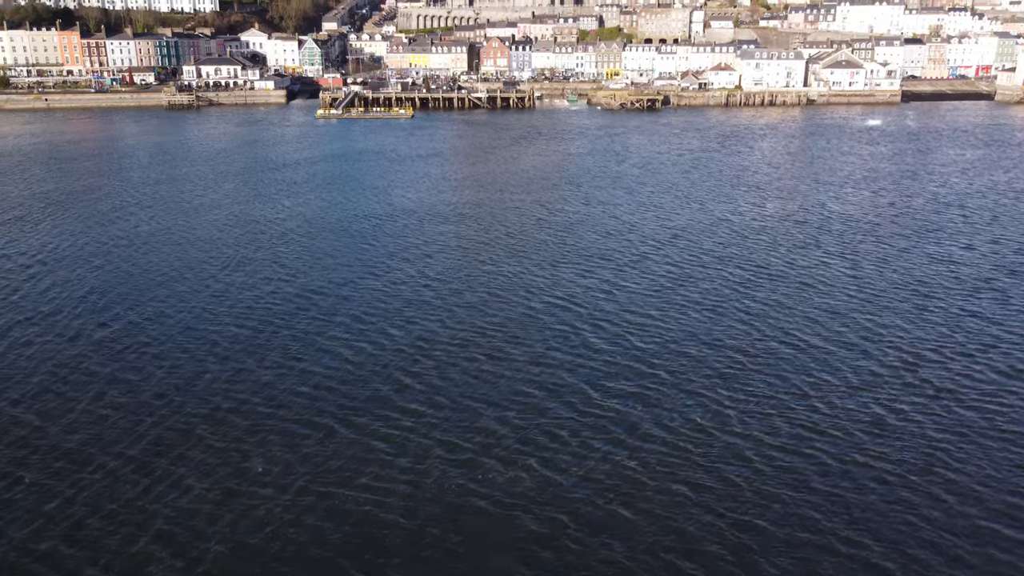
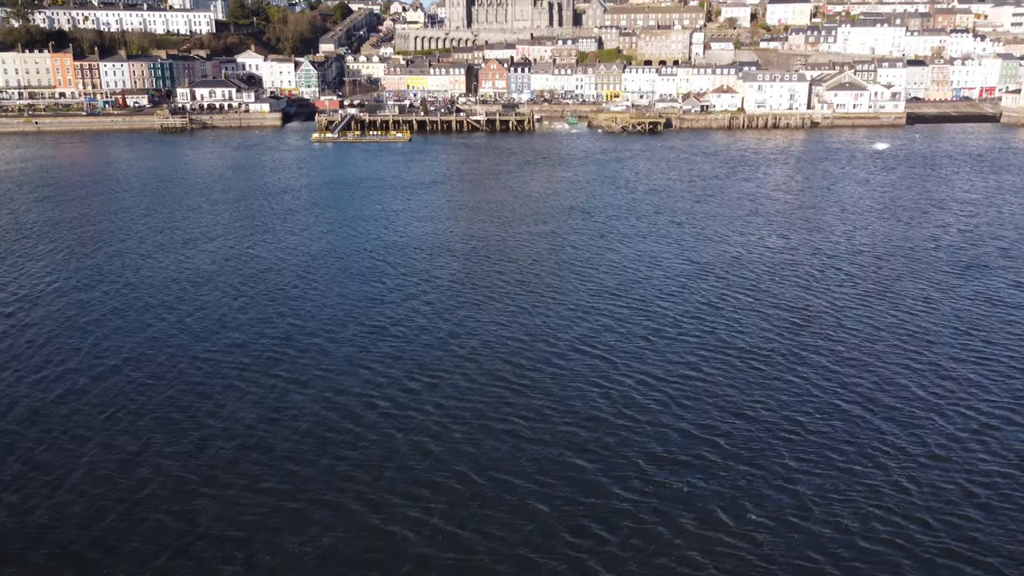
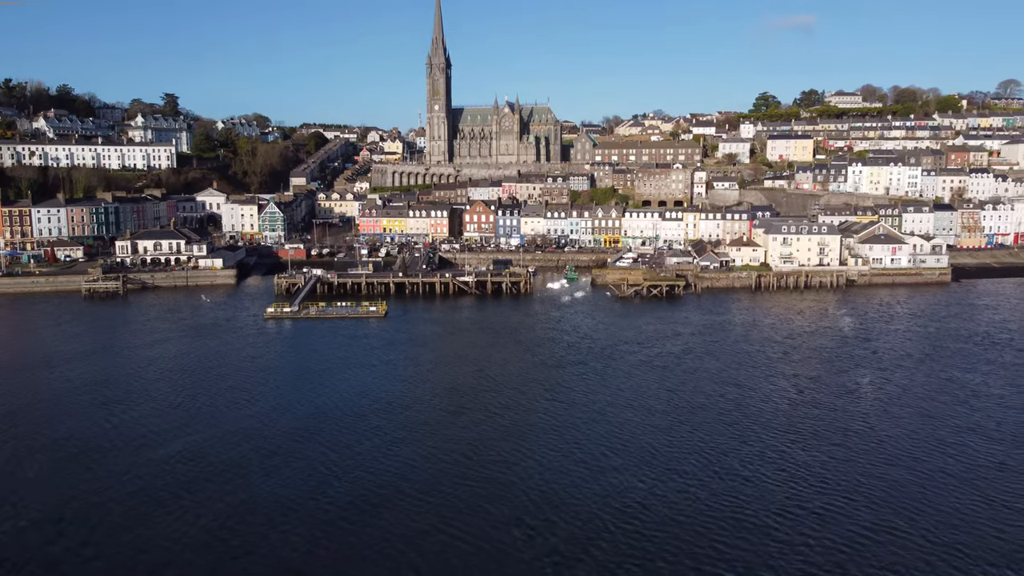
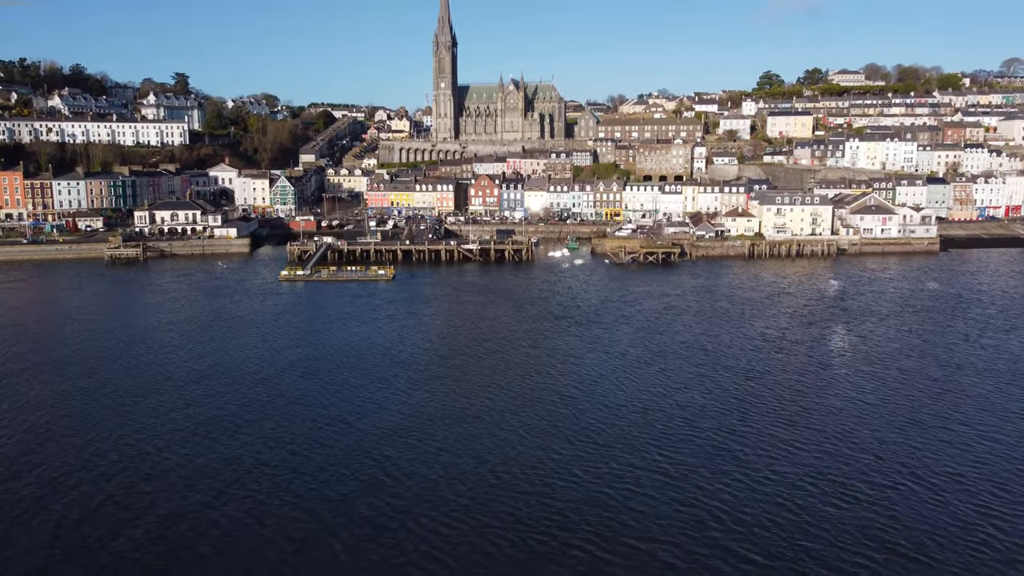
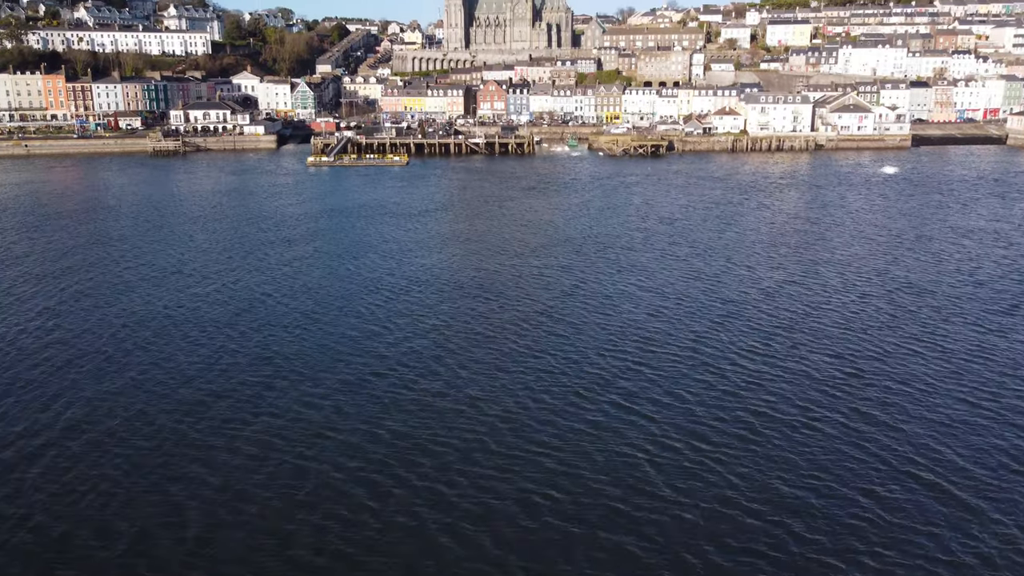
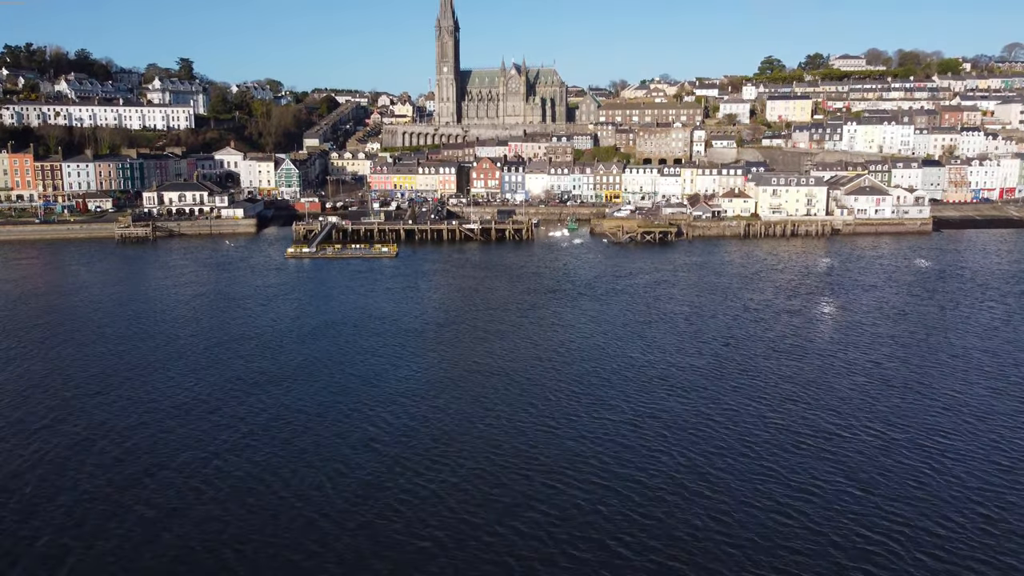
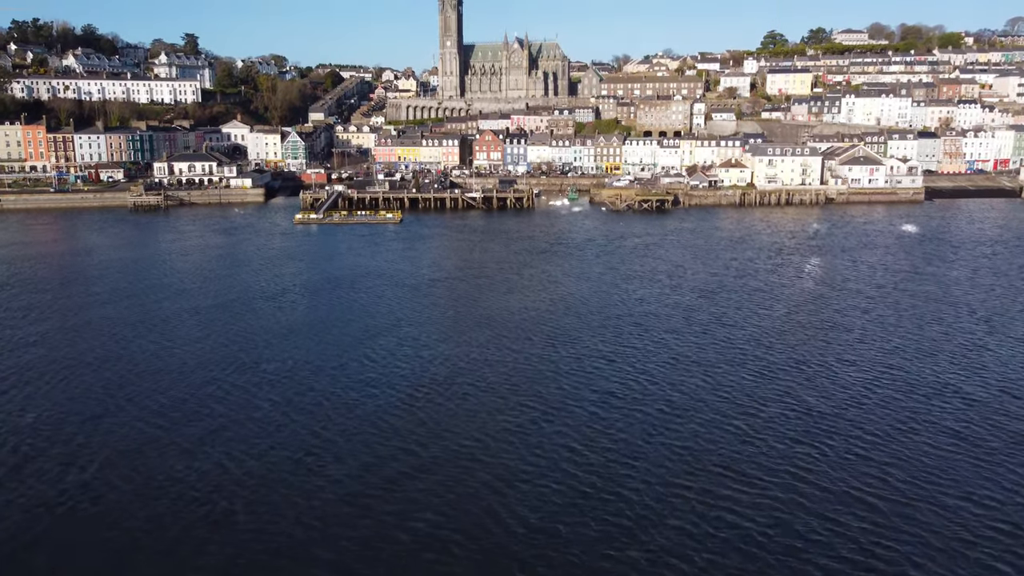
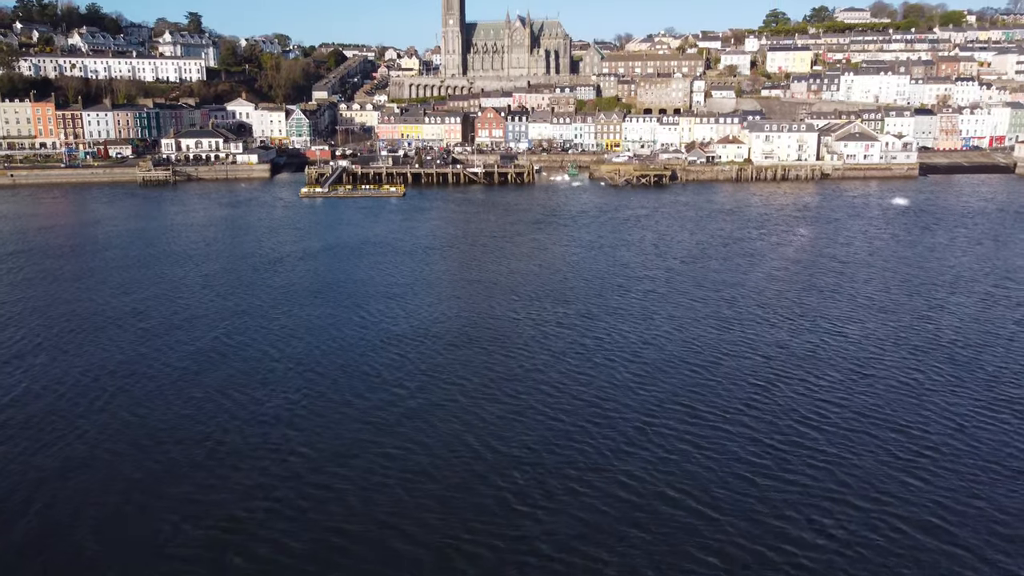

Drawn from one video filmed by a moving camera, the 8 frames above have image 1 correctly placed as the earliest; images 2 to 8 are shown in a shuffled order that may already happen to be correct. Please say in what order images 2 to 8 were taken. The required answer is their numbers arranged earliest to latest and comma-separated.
2, 5, 8, 7, 6, 4, 3
